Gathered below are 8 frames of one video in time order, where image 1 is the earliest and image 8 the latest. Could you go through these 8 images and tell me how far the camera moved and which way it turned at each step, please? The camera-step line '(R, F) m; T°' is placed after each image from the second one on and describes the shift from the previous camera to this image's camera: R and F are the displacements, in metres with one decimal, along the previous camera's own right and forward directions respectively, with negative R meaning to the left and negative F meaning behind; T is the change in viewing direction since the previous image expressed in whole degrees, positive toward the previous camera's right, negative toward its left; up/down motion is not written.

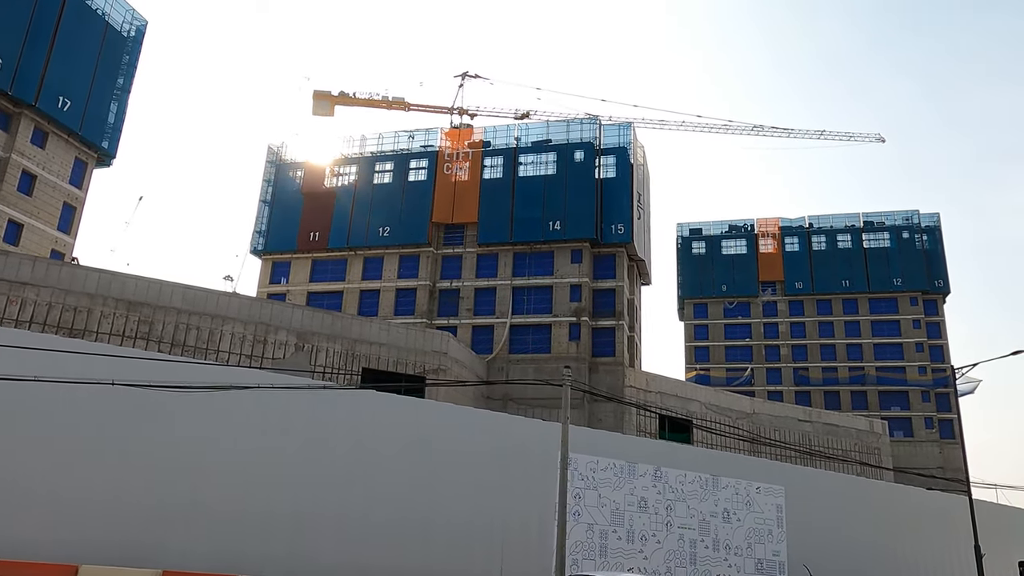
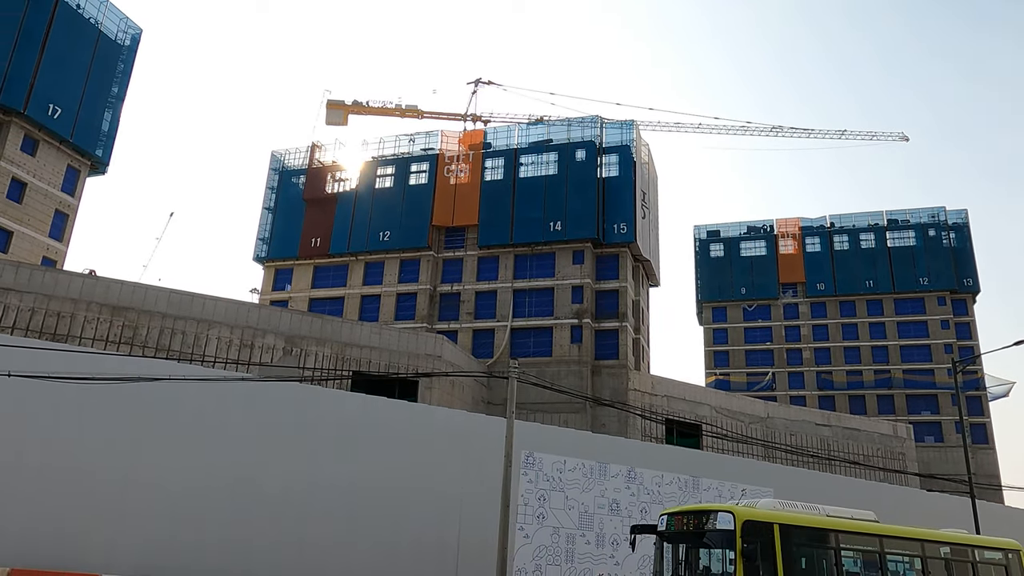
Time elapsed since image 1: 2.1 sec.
(+2.2, +1.1) m; -2°
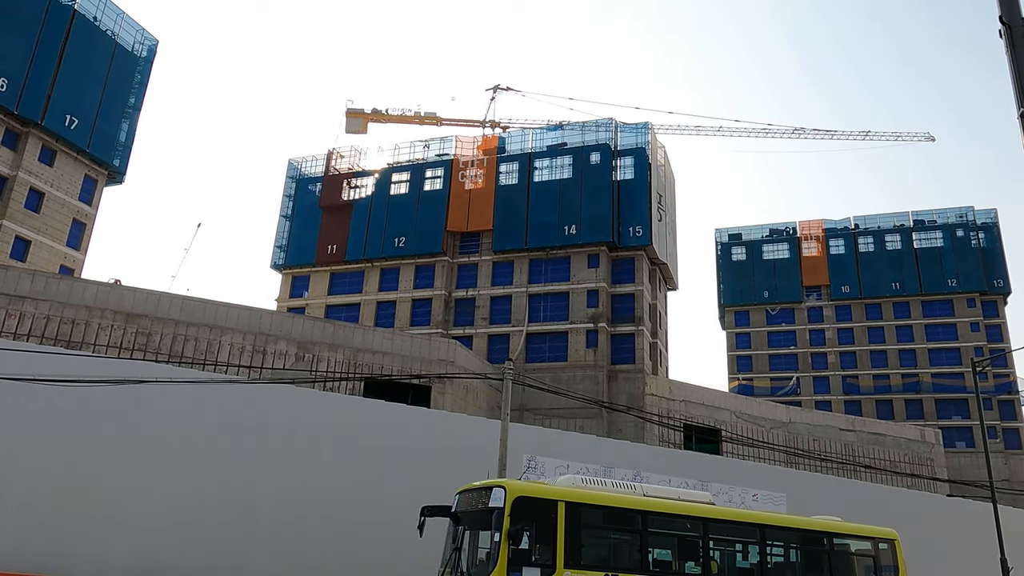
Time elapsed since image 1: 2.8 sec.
(+0.7, +0.3) m; -2°
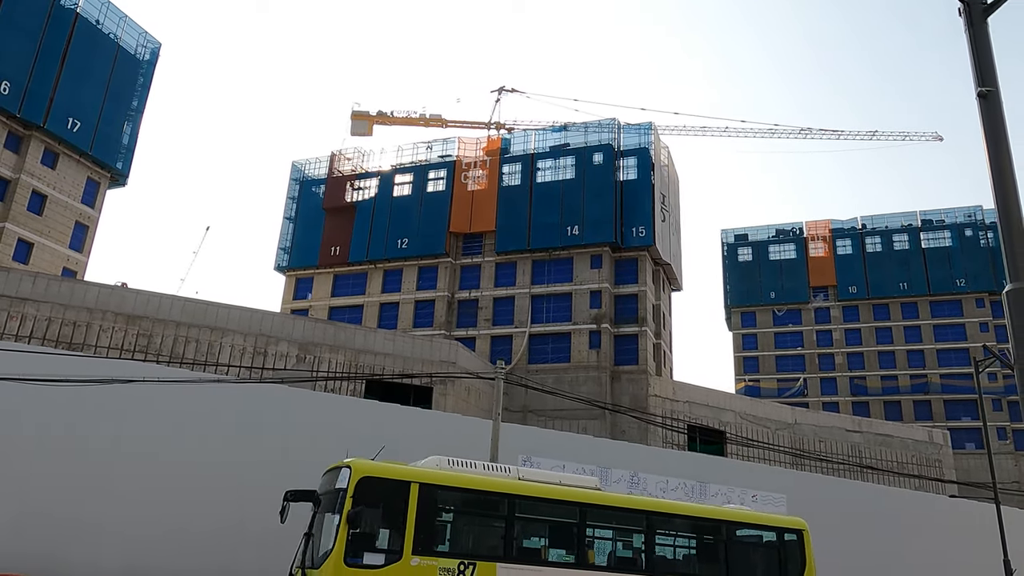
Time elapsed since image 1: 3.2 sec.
(+0.4, +0.1) m; -1°
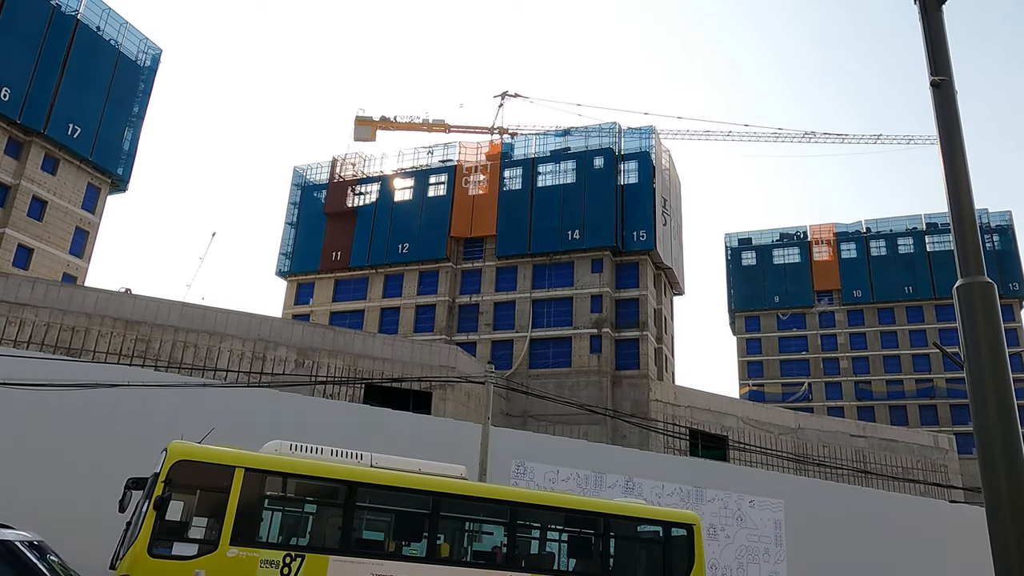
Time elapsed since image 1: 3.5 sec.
(+0.4, +0.1) m; 0°
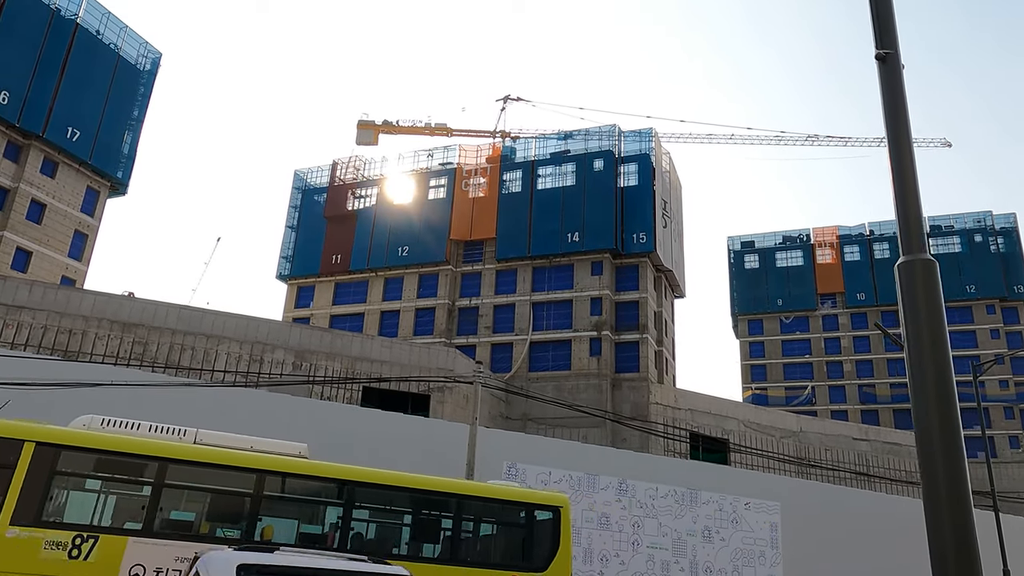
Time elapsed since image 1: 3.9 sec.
(+0.4, +0.1) m; 0°
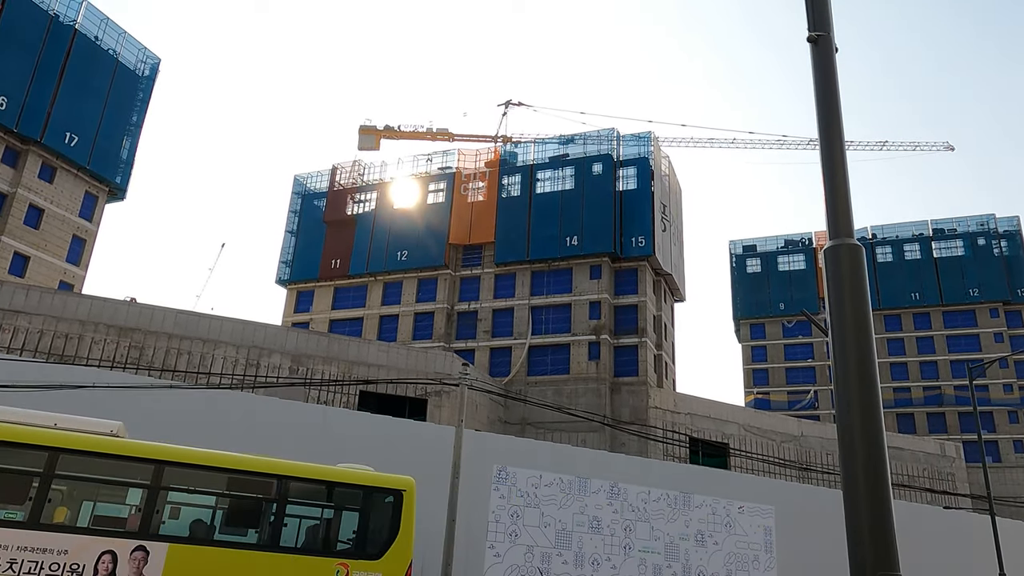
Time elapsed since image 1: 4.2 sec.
(+0.4, +0.1) m; 0°
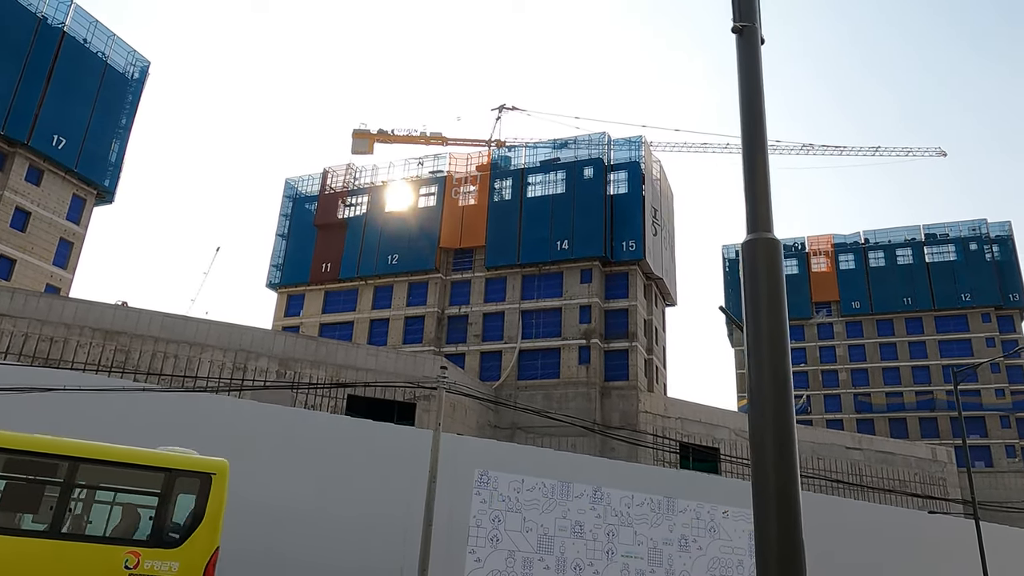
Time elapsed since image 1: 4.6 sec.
(+0.4, +0.1) m; 0°
